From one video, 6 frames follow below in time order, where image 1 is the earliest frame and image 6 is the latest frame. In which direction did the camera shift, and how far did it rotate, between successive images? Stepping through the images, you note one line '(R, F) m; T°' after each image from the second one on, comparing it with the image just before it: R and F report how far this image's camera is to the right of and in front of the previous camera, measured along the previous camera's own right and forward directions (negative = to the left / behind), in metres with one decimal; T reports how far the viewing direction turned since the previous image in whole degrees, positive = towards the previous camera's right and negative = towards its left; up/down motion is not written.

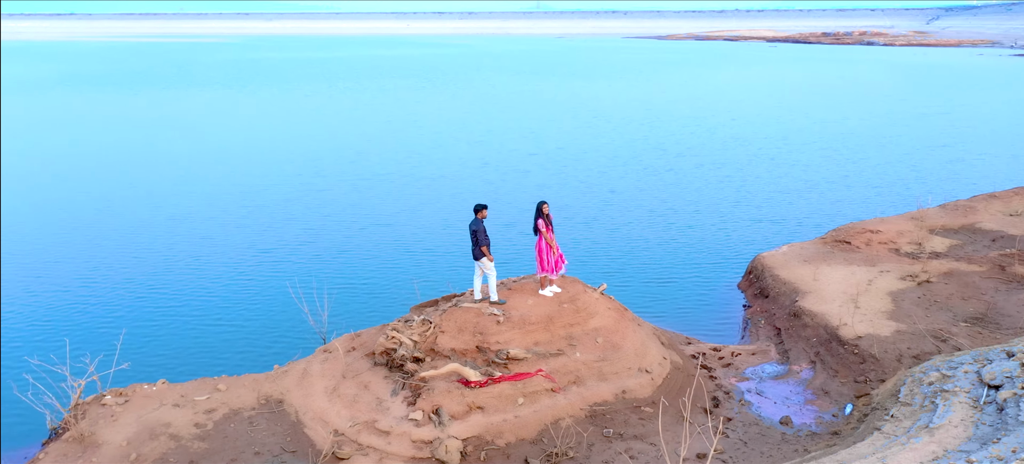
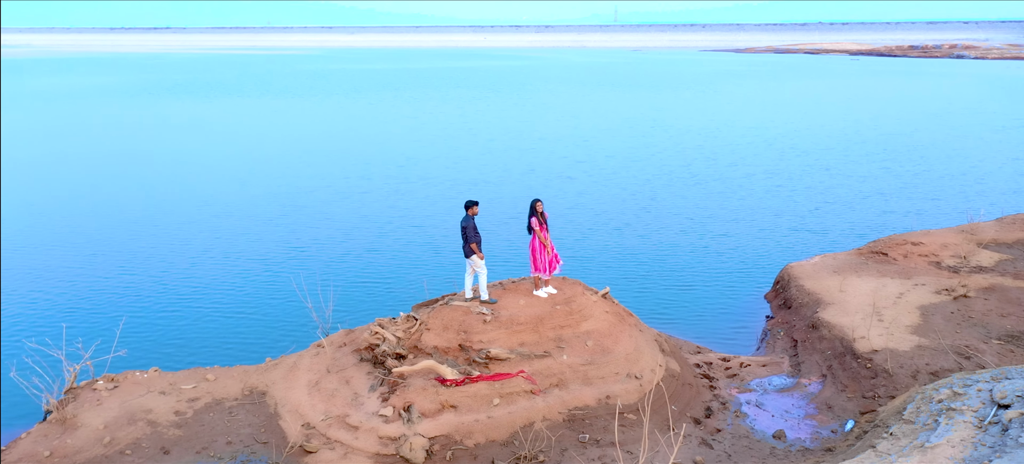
(+1.1, +0.3) m; -5°
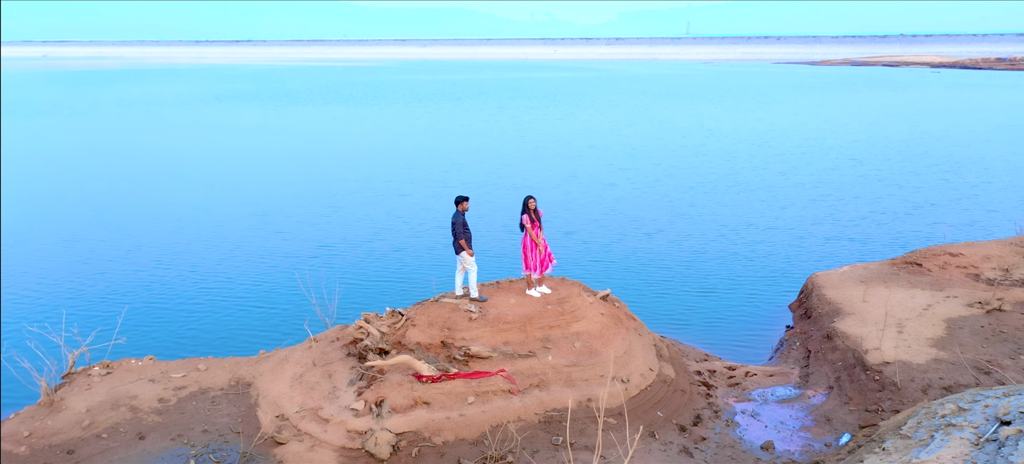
(+1.0, +0.3) m; -5°
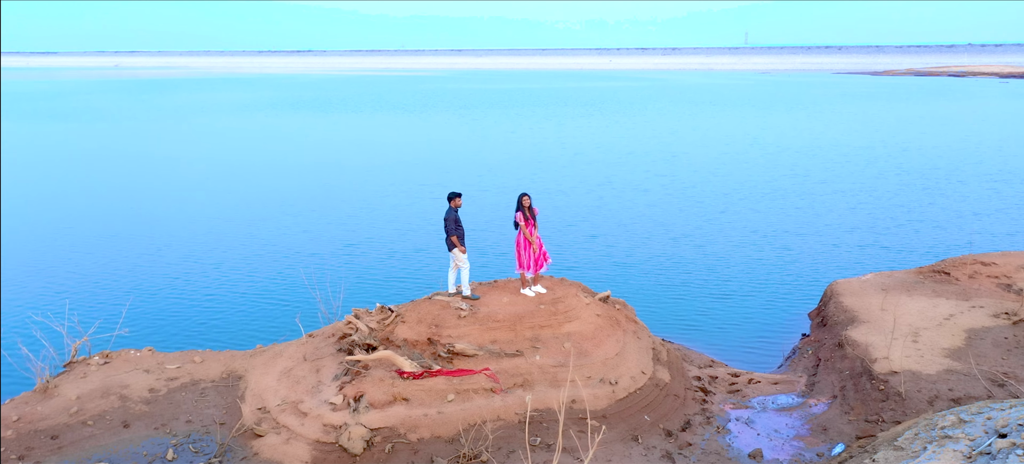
(+0.8, +0.2) m; -4°
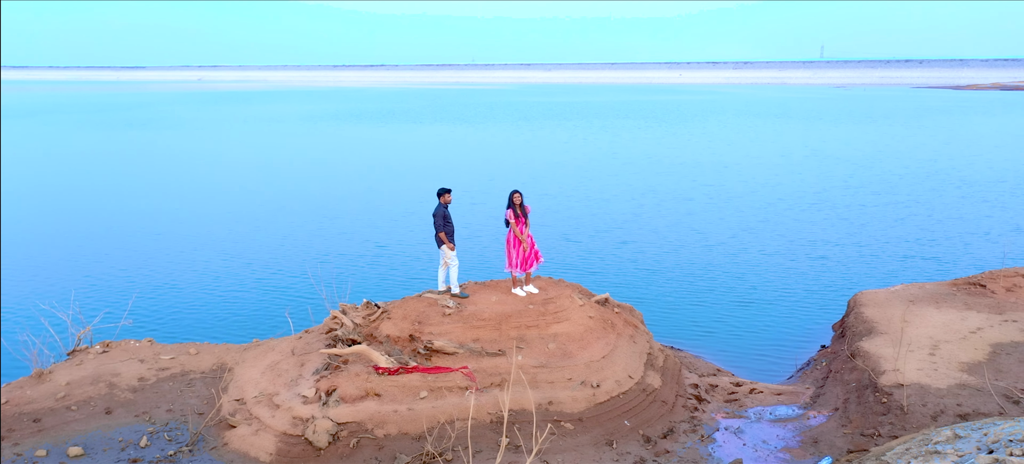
(+1.0, +0.3) m; -5°
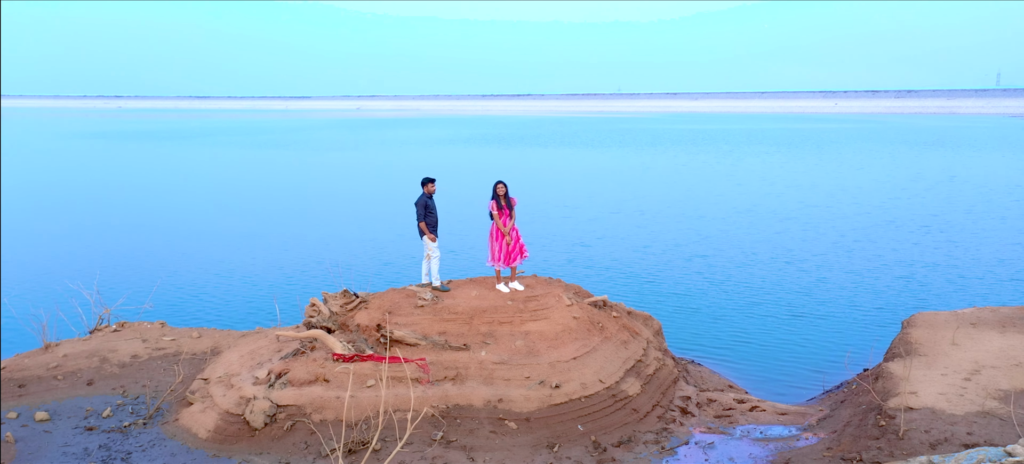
(+2.0, +0.6) m; -10°
